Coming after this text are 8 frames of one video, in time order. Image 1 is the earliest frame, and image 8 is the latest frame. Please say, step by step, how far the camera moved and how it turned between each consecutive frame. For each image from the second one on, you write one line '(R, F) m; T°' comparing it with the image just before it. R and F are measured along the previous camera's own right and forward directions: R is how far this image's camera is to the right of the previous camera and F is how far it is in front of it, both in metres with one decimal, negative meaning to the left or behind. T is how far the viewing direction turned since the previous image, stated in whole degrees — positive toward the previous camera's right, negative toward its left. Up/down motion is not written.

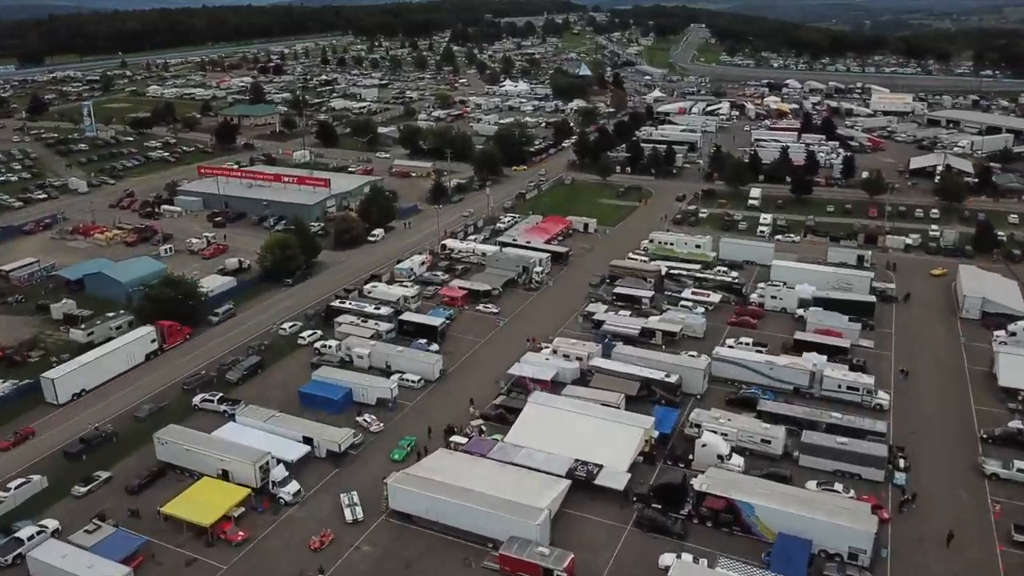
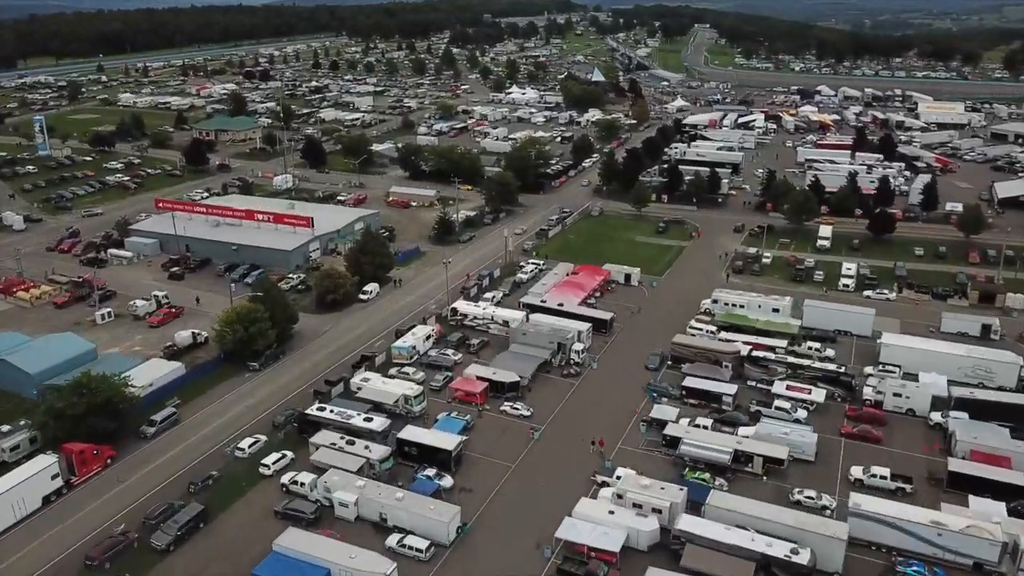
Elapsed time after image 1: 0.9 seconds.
(-1.0, +6.4) m; 0°
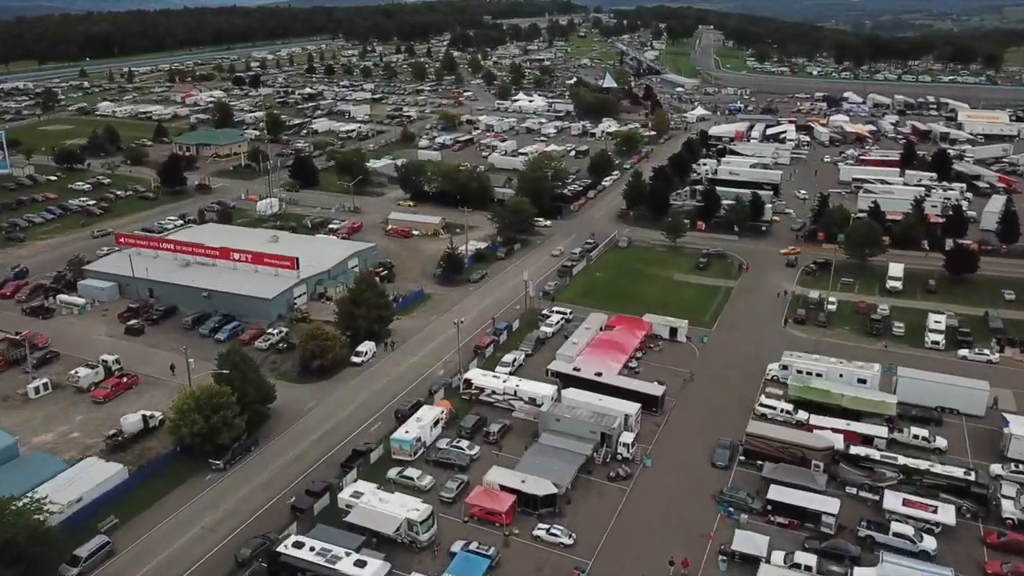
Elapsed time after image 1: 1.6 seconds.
(-0.7, +4.5) m; 0°
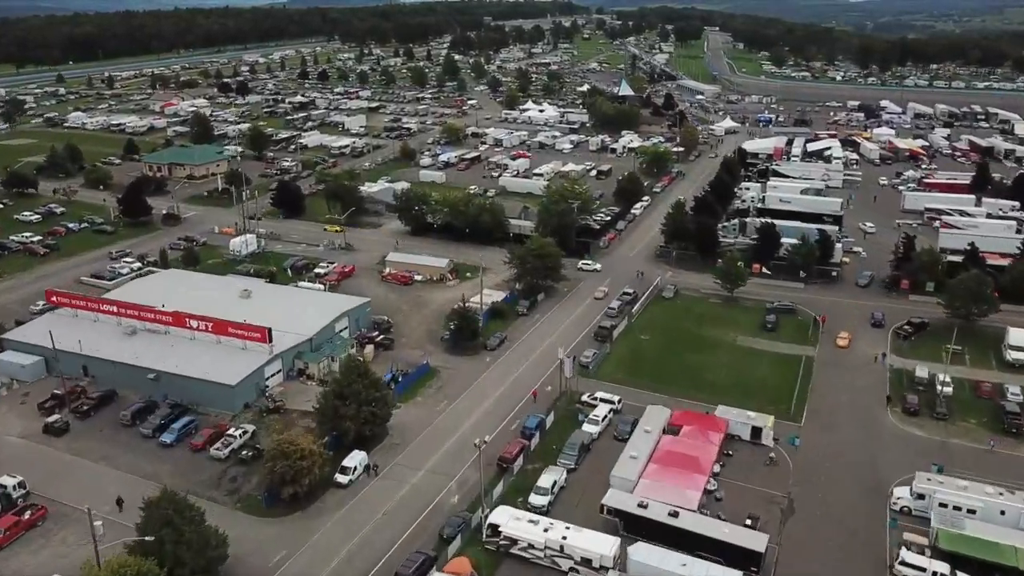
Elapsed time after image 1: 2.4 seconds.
(-0.8, +5.4) m; 0°
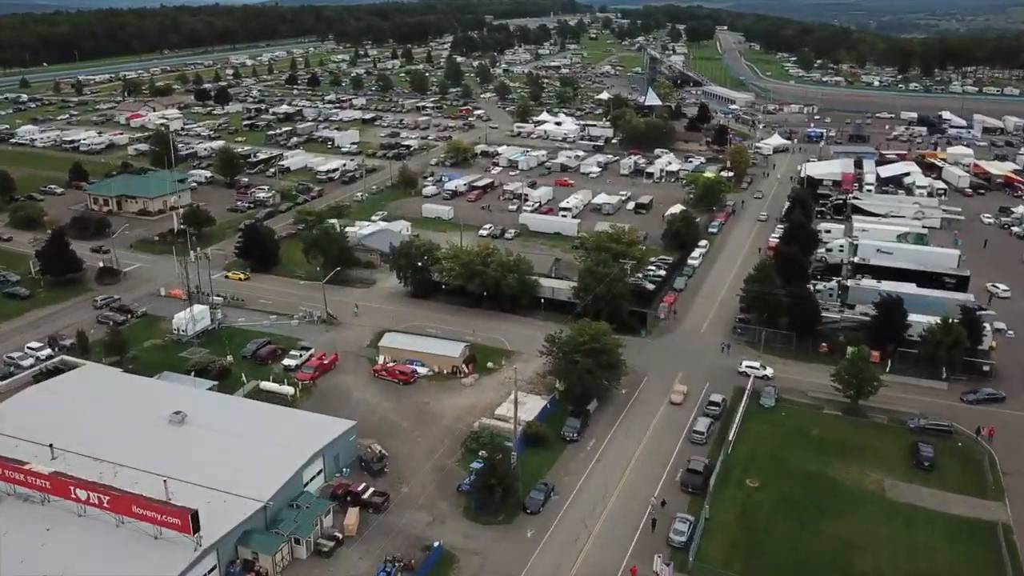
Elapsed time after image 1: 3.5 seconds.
(-1.0, +7.3) m; 0°
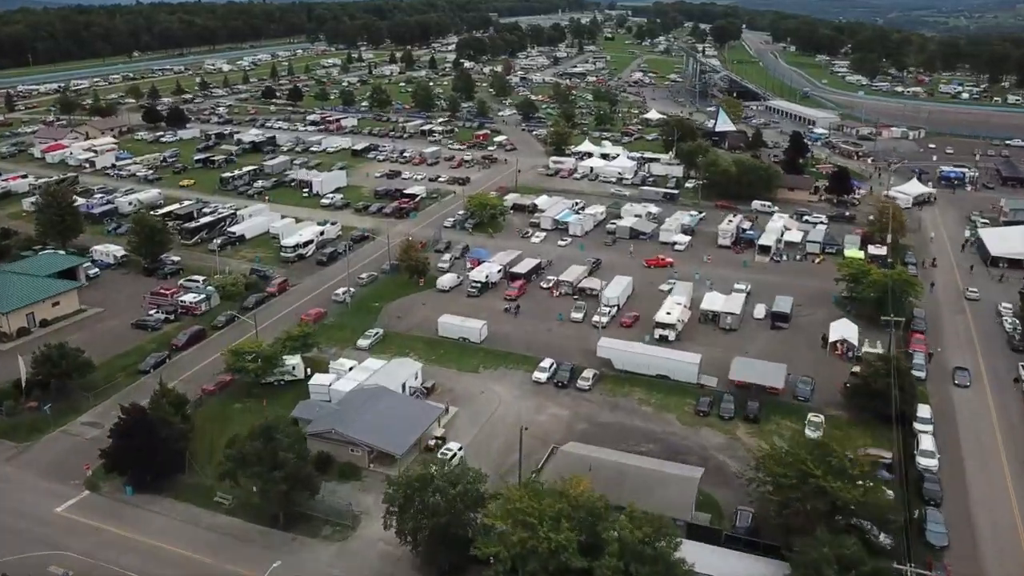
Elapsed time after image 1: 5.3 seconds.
(-1.9, +12.7) m; 0°
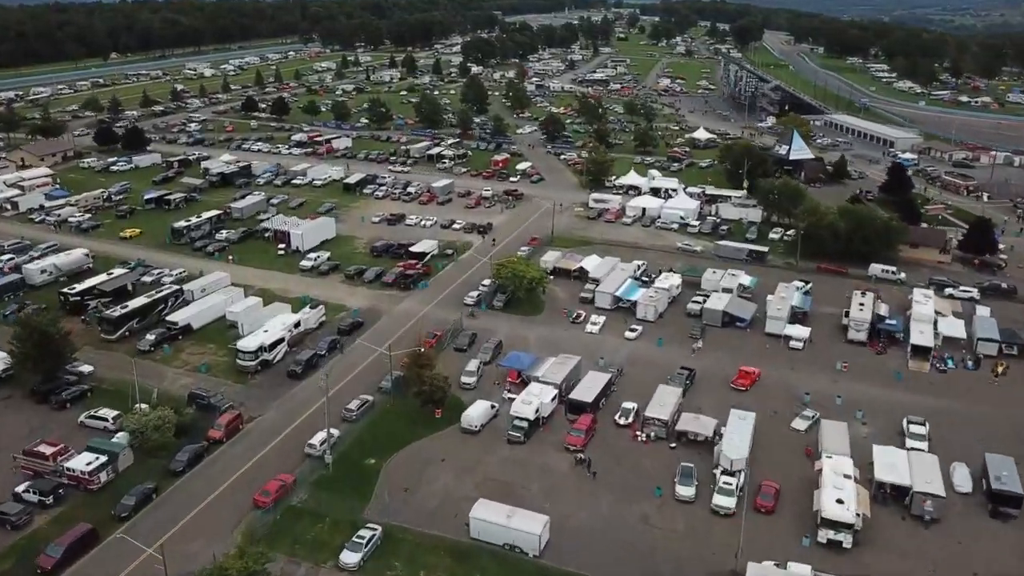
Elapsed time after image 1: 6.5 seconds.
(-1.4, +8.3) m; 0°
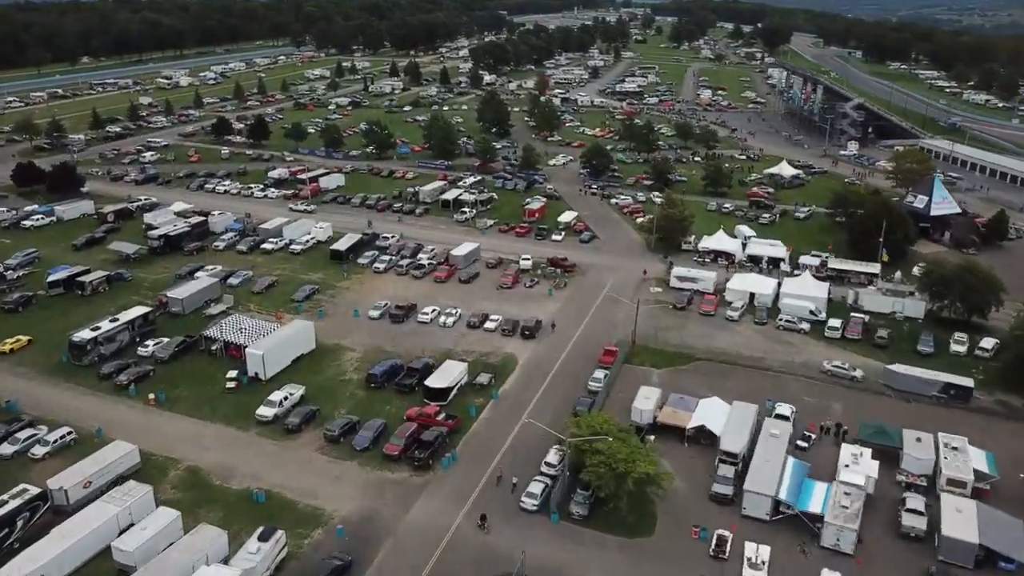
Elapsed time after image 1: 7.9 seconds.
(-1.6, +9.4) m; 0°
